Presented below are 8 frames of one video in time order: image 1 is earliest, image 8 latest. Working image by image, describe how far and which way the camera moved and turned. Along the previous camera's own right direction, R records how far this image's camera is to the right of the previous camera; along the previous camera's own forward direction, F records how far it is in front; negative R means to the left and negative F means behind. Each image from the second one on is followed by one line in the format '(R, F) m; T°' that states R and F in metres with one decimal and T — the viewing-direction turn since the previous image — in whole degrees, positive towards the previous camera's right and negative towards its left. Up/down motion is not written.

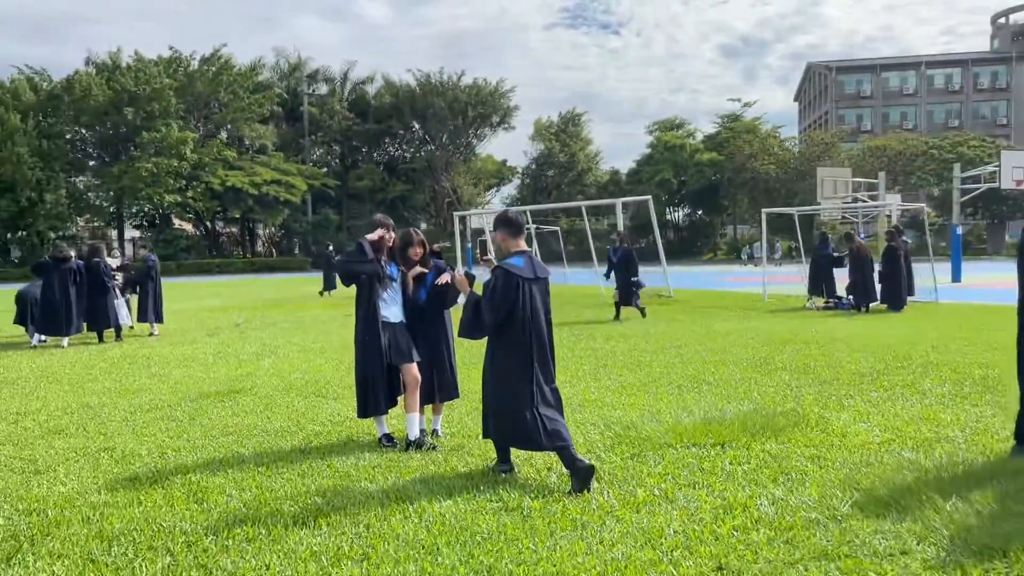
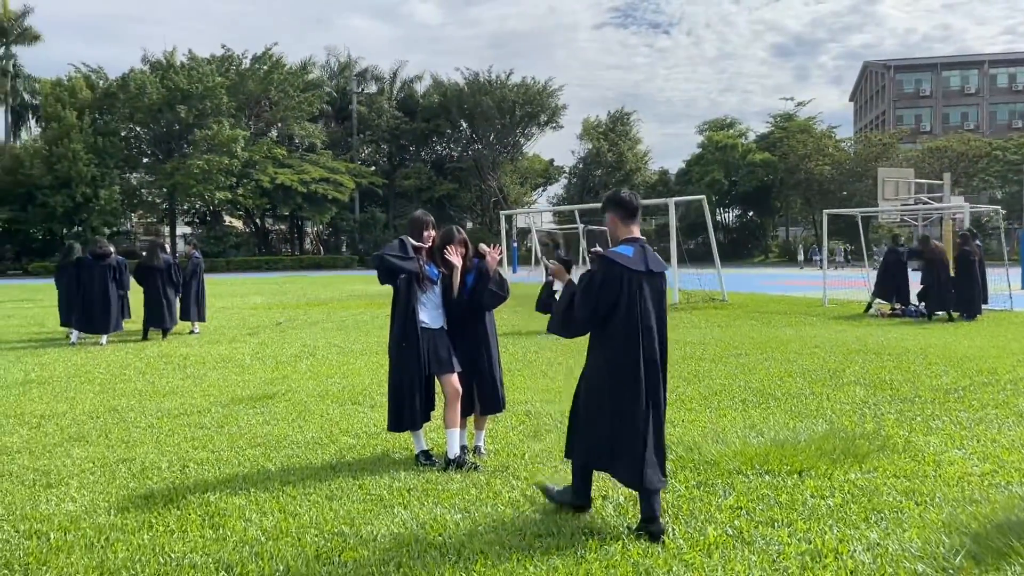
(0.0, +0.5) m; -3°
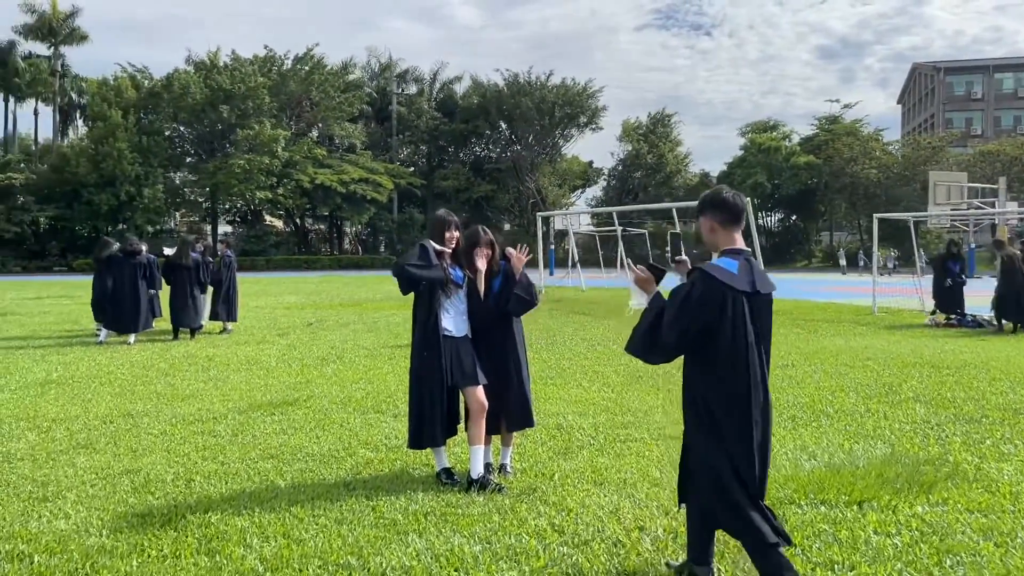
(0.0, +0.4) m; -3°
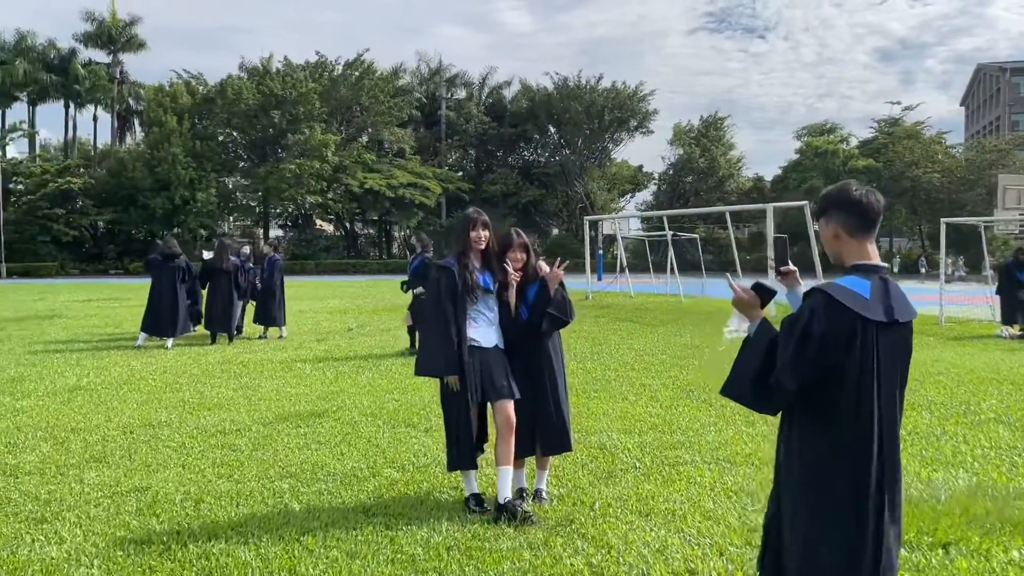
(+0.1, +0.4) m; -3°
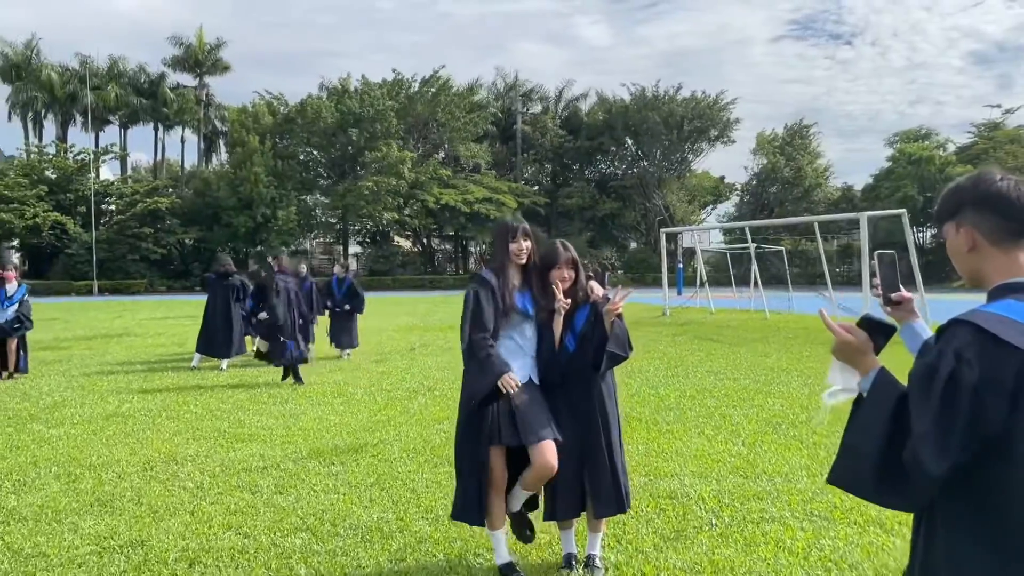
(+0.1, +0.7) m; -5°
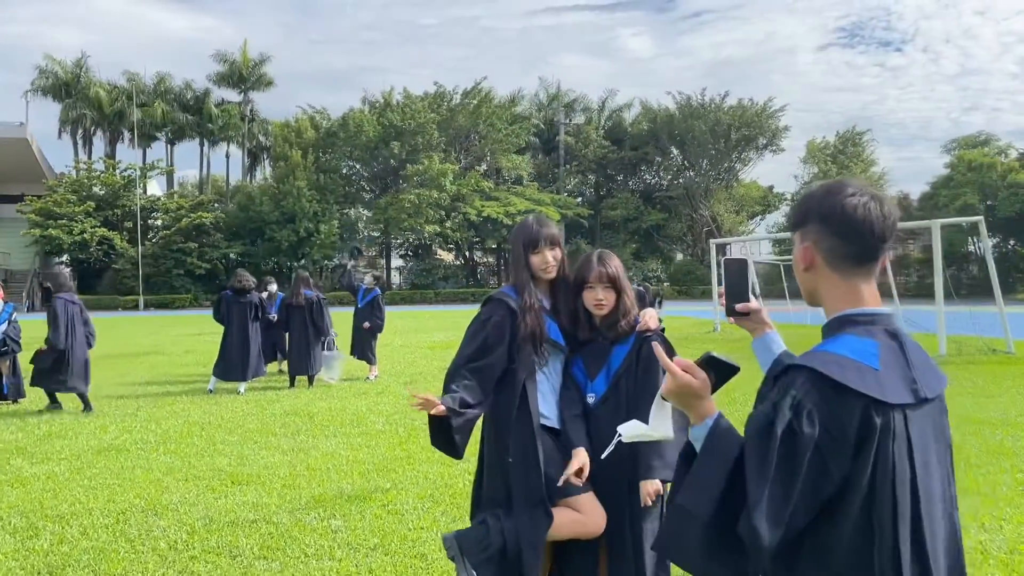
(+0.1, +0.8) m; -3°
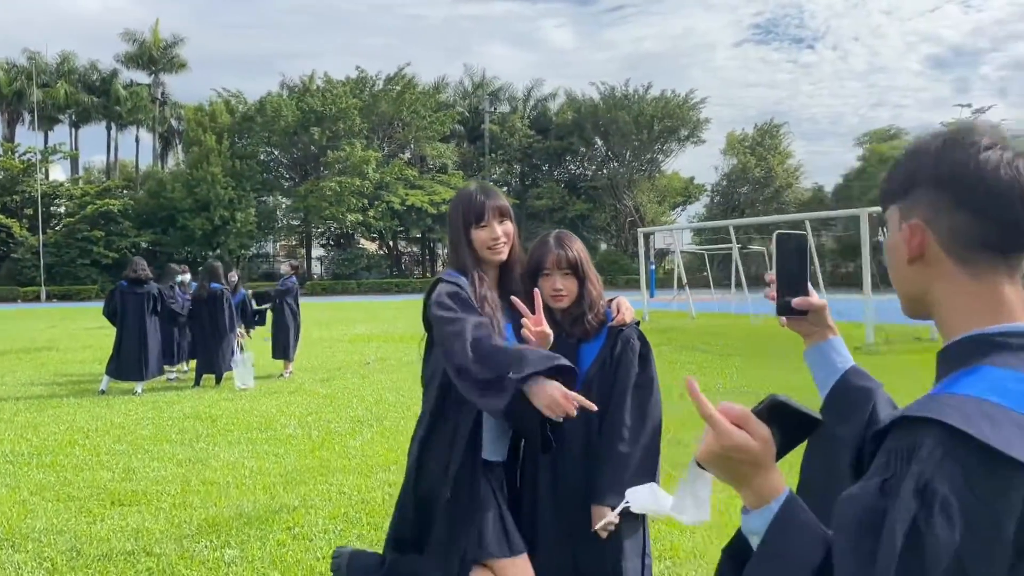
(0.0, +0.6) m; +5°
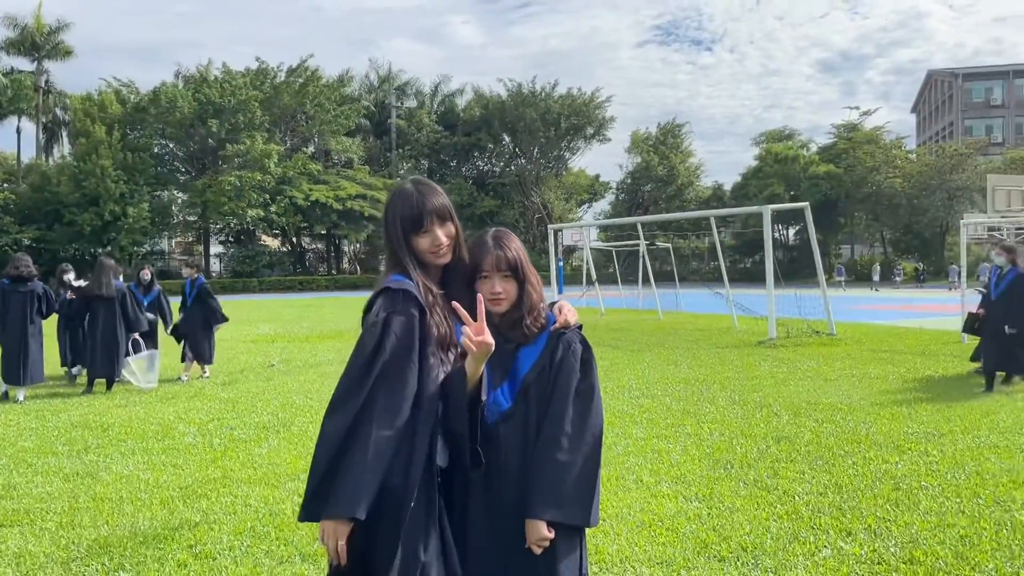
(-0.1, +0.2) m; +6°
